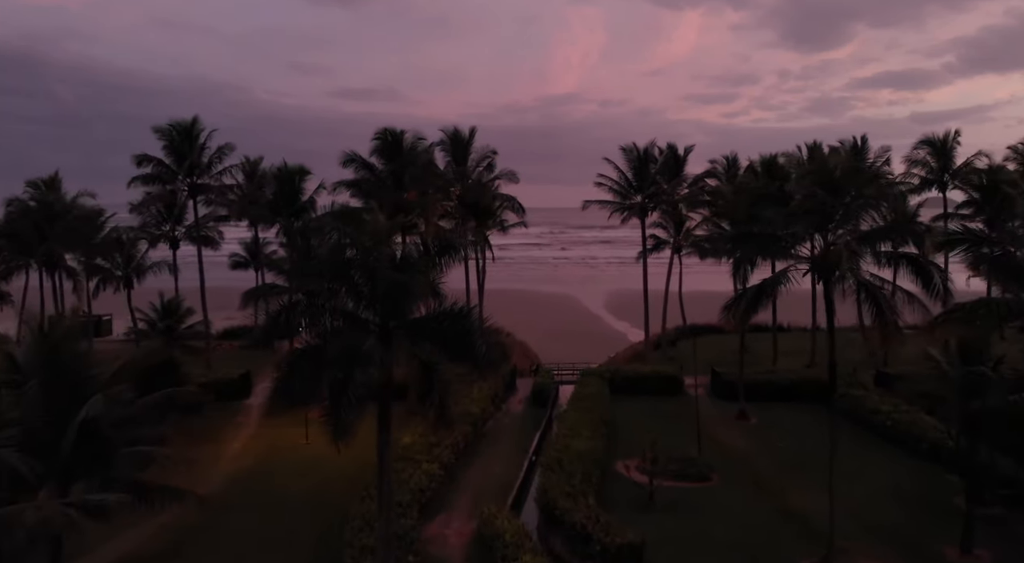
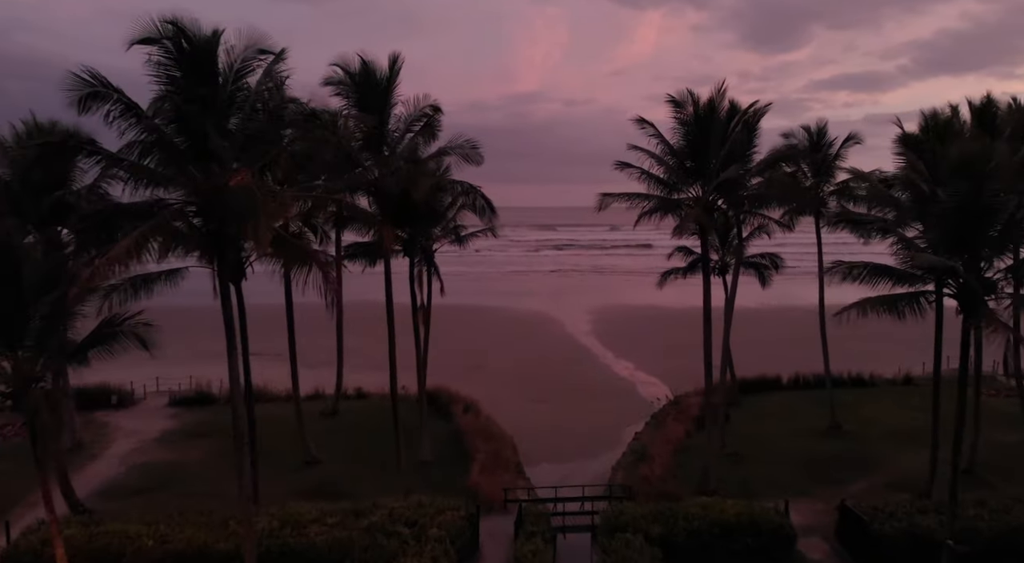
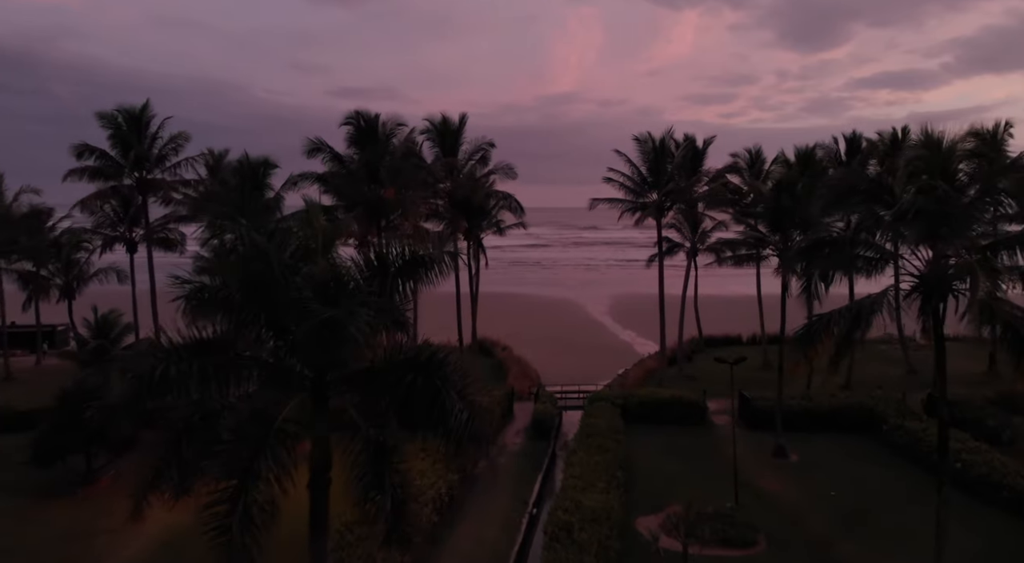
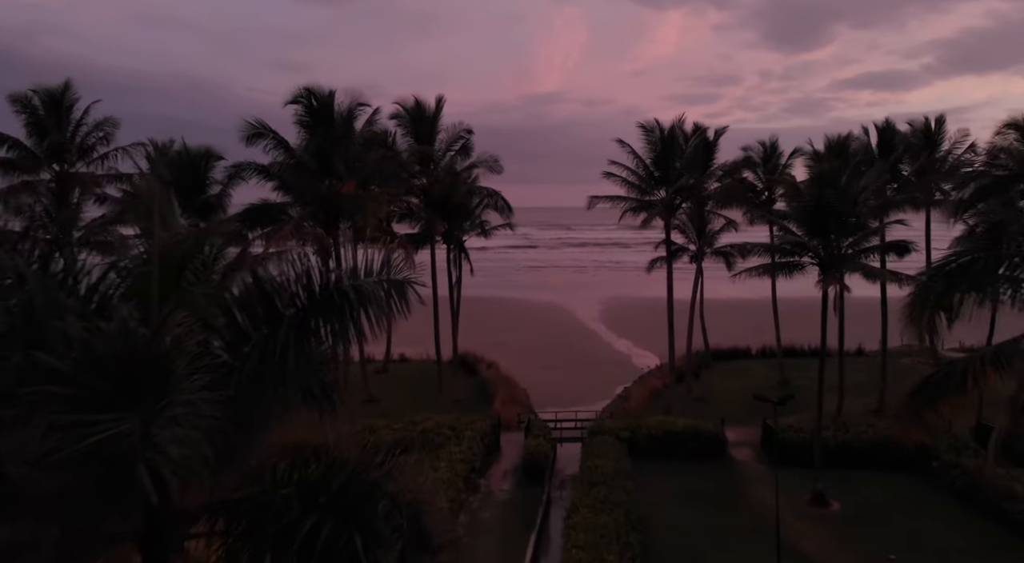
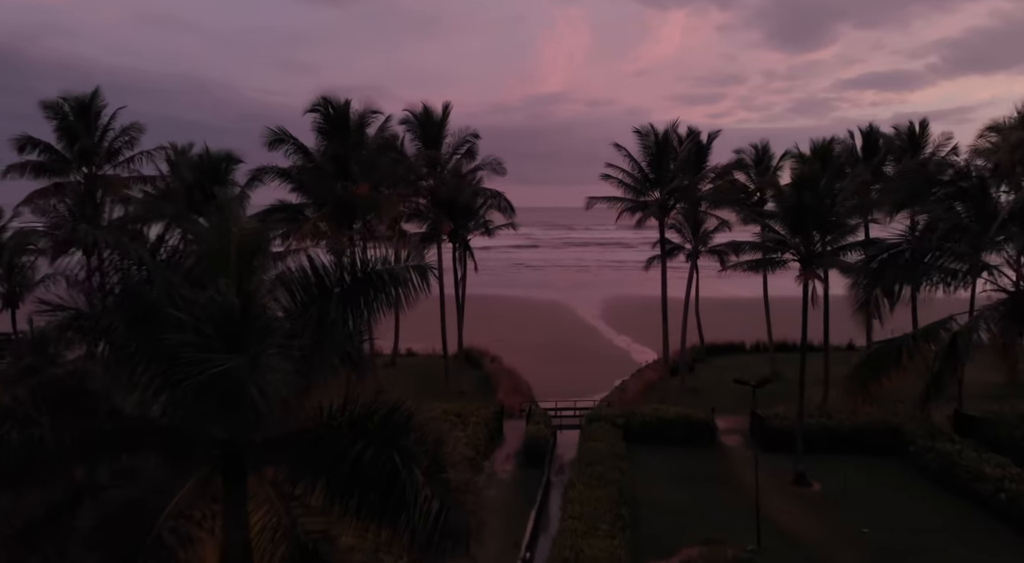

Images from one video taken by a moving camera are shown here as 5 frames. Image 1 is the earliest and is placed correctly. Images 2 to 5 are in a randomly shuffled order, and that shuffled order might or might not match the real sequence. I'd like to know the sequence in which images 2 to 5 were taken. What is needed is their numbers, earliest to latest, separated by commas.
3, 5, 4, 2
